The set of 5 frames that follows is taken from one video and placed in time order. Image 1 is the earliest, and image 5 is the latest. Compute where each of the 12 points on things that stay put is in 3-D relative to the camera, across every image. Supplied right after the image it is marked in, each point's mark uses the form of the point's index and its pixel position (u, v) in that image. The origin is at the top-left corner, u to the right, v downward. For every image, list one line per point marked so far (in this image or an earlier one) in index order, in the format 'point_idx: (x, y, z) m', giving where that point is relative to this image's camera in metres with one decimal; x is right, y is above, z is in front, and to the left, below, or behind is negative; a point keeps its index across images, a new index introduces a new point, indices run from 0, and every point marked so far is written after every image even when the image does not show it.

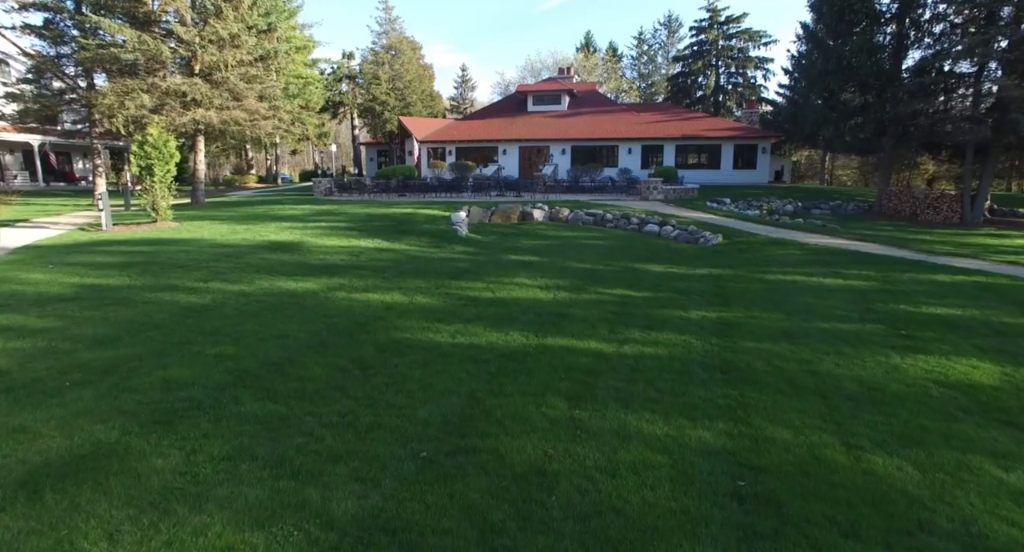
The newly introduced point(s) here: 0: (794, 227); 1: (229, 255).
0: (+7.1, +1.2, +14.4) m
1: (-4.5, +0.3, +9.0) m
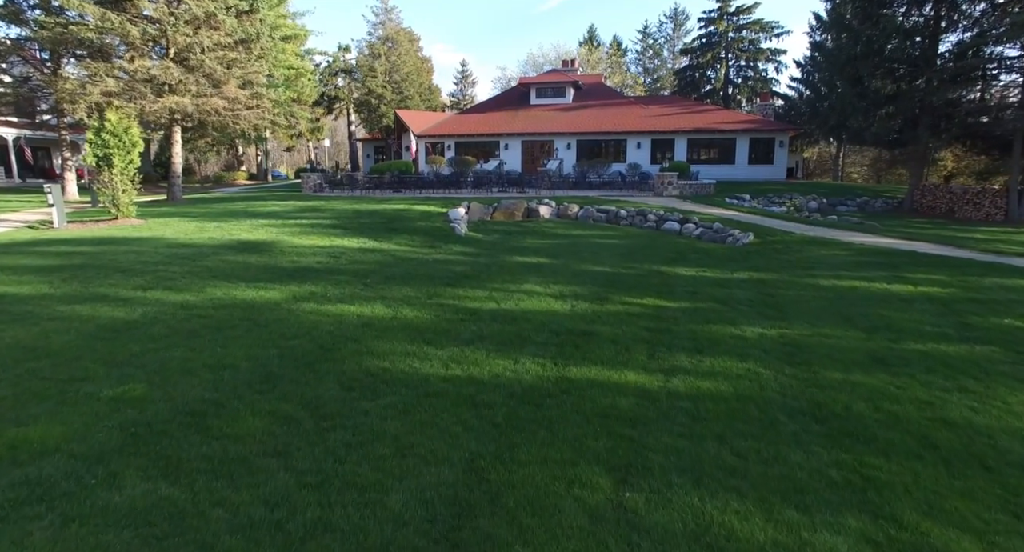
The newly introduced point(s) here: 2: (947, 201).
0: (+7.2, +1.2, +13.0) m
1: (-4.4, +0.2, +7.7) m
2: (+12.5, +2.2, +16.5) m
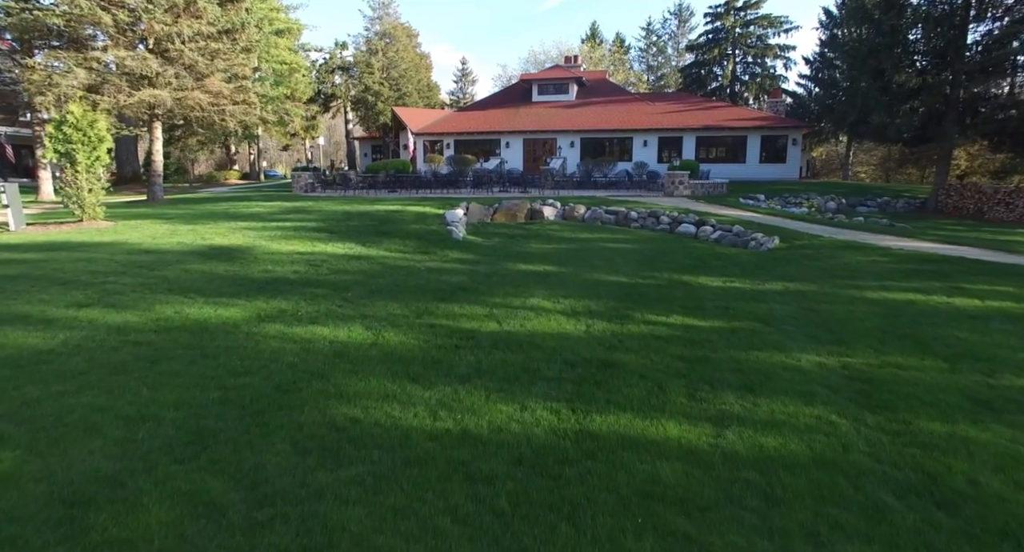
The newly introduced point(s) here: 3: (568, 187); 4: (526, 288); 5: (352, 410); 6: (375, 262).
0: (+7.3, +1.0, +12.1) m
1: (-4.4, +0.1, +6.8) m
2: (+12.5, +2.0, +15.5) m
3: (+1.8, +2.8, +18.2) m
4: (+0.2, -0.1, +6.6) m
5: (-0.9, -0.8, +3.4) m
6: (-1.8, +0.2, +7.7) m
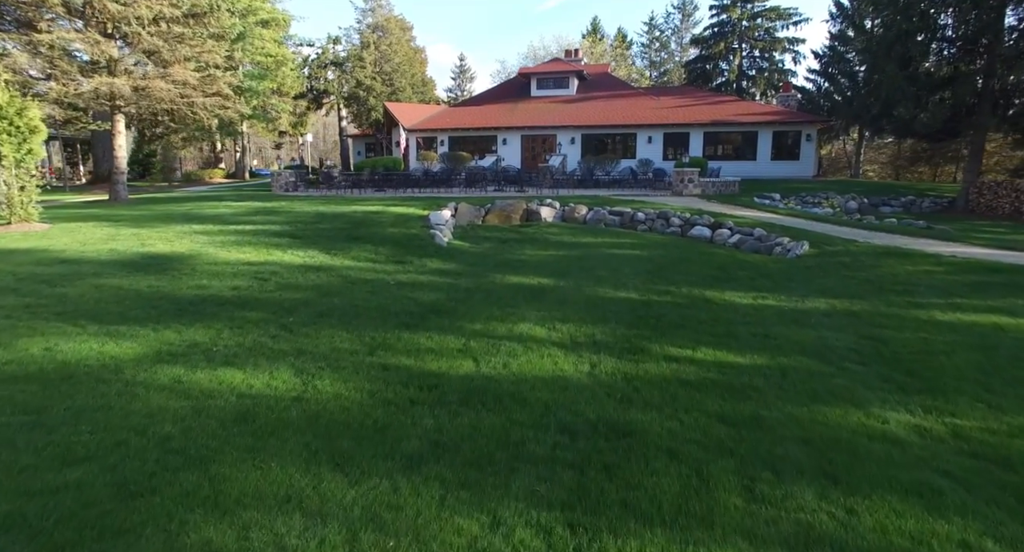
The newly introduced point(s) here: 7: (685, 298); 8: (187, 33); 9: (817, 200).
0: (+7.1, +0.9, +10.8) m
1: (-4.5, -0.1, +5.5) m
2: (+12.4, +1.9, +14.2) m
3: (+1.7, +2.7, +17.0) m
4: (0.0, -0.3, +5.4) m
5: (-1.1, -0.9, +2.1) m
6: (-2.0, 0.0, +6.4) m
7: (+1.8, -0.2, +6.0) m
8: (-7.4, +5.5, +13.0) m
9: (+8.3, +2.1, +15.7) m
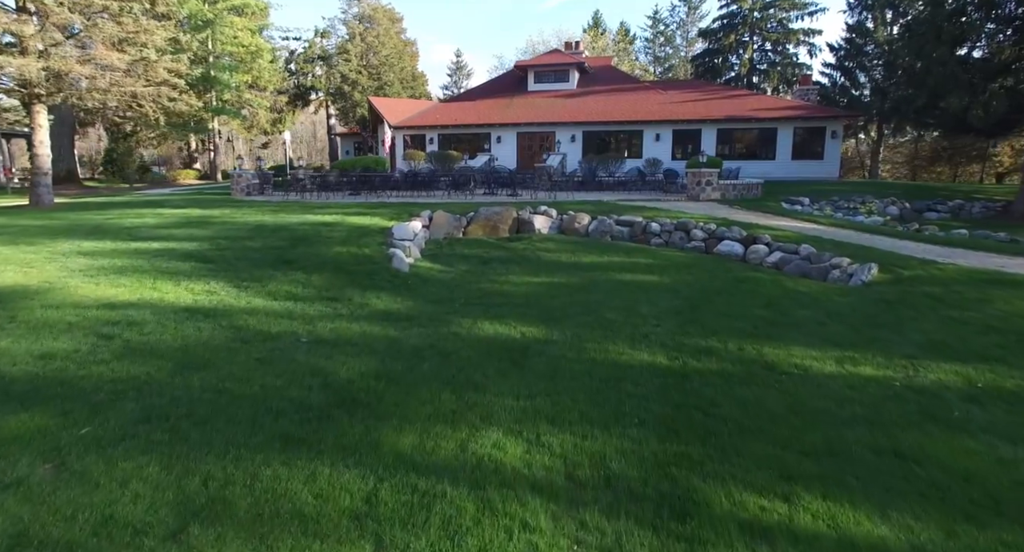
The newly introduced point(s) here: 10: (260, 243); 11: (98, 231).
0: (+6.9, +0.5, +8.8) m
1: (-4.7, -0.4, +3.5) m
2: (+12.2, +1.5, +12.2) m
3: (+1.5, +2.3, +15.0) m
4: (-0.2, -0.7, +3.4) m
5: (-1.3, -1.3, +0.1) m
6: (-2.2, -0.4, +4.4) m
7: (+1.6, -0.6, +4.0) m
8: (-7.6, +5.1, +11.0) m
9: (+8.1, +1.7, +13.7) m
10: (-3.2, +0.4, +7.3) m
11: (-5.9, +0.6, +8.2) m
